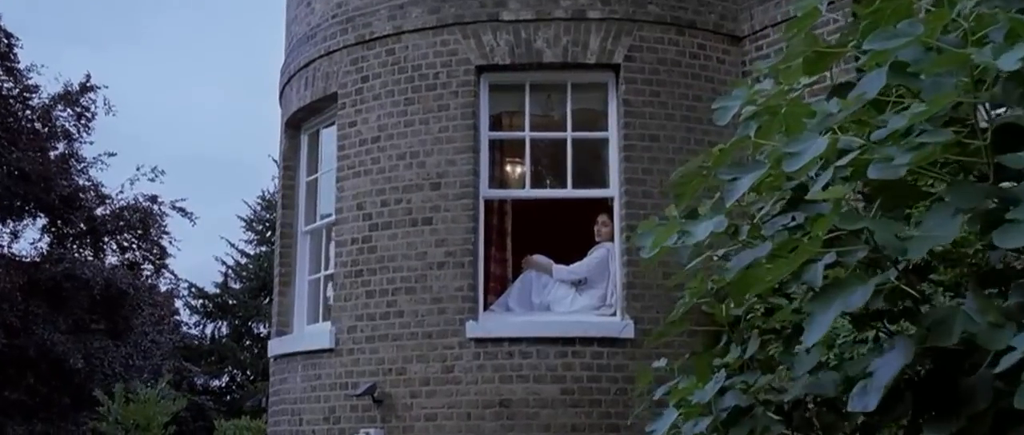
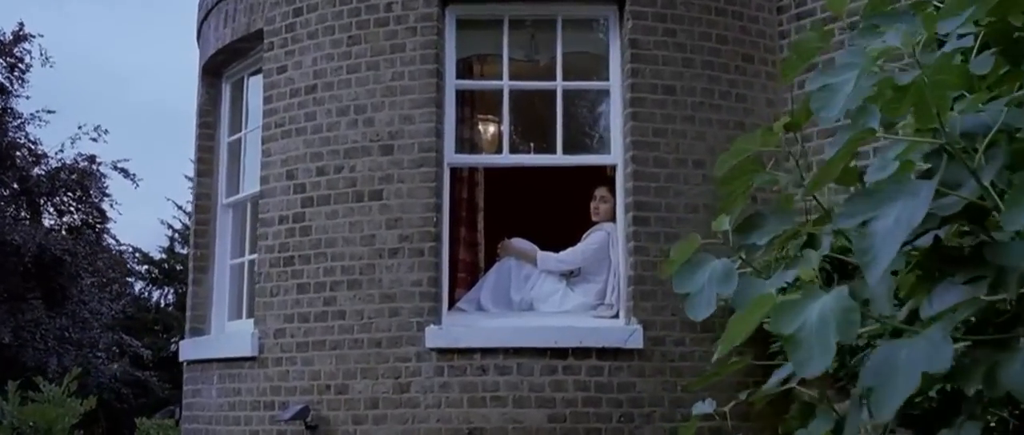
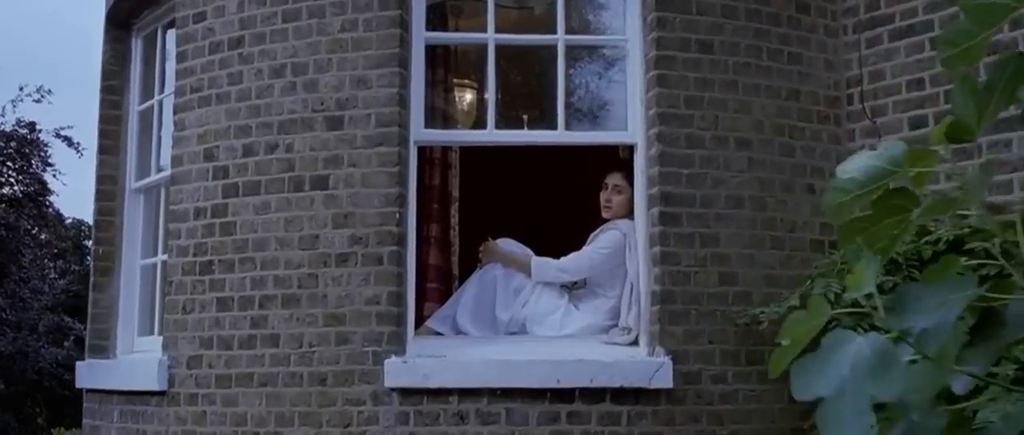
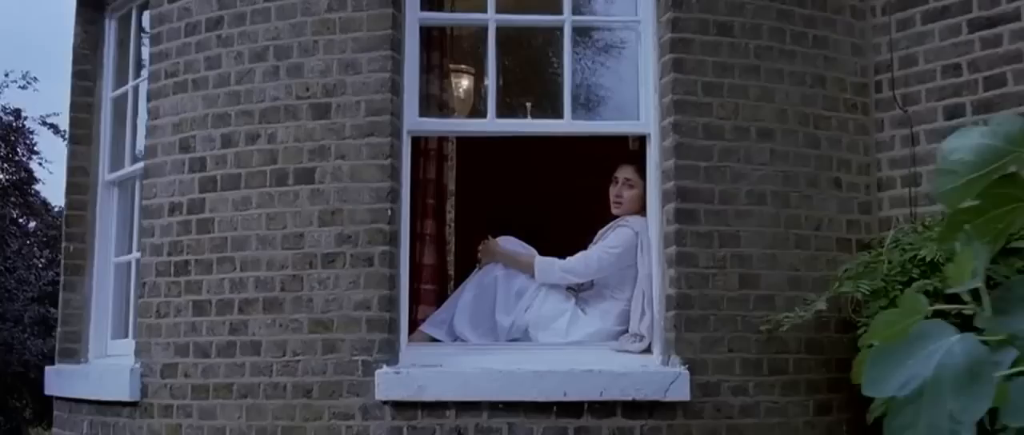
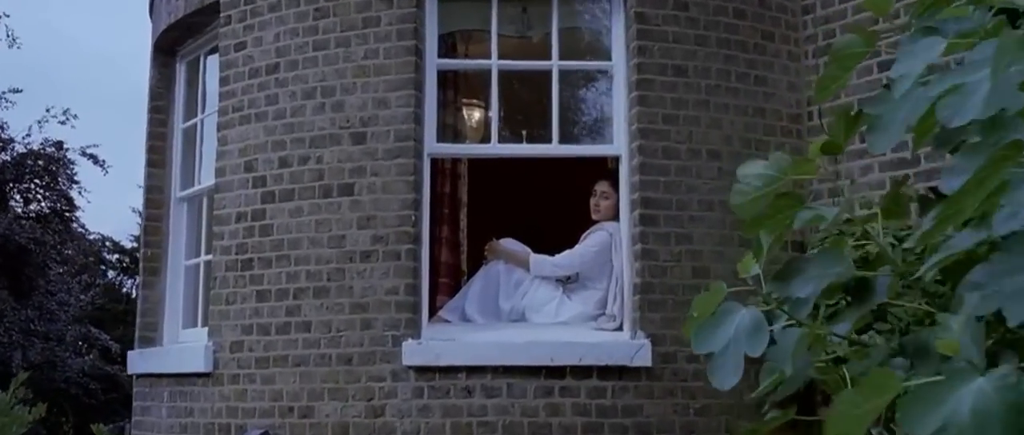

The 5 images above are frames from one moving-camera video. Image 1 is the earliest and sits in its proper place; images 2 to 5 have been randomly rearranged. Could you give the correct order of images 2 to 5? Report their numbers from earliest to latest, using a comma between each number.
2, 5, 3, 4
